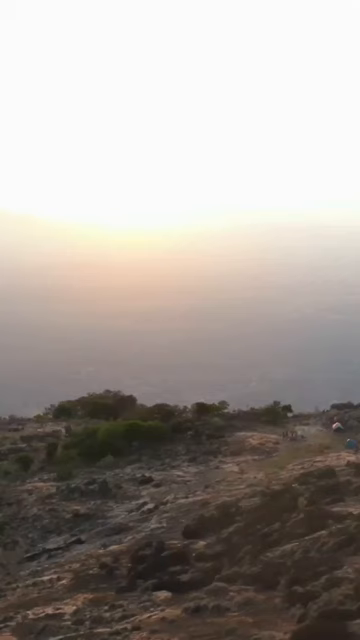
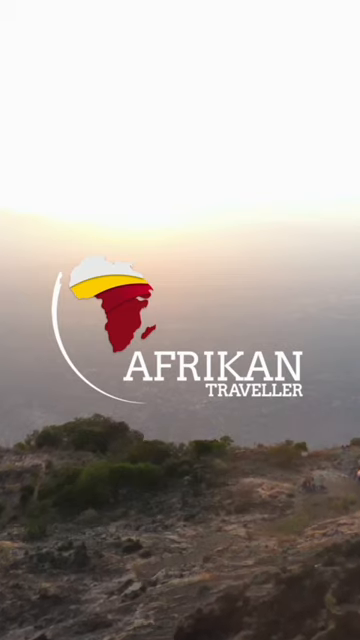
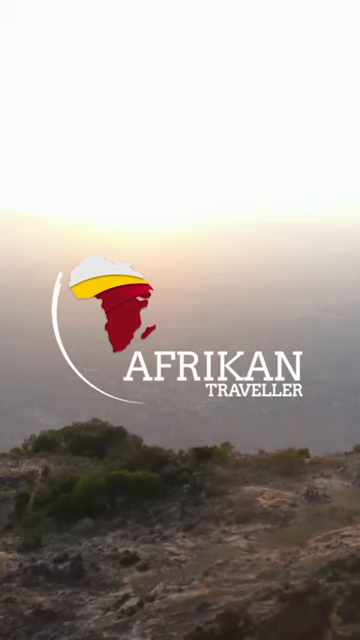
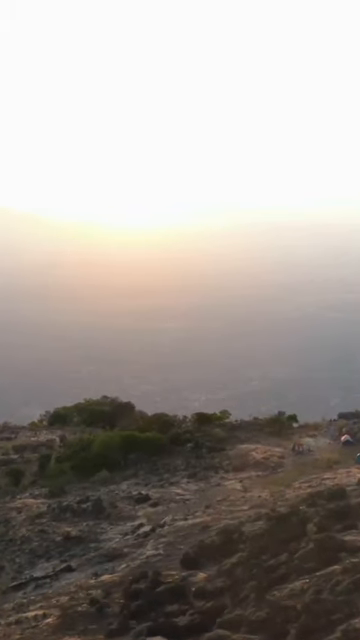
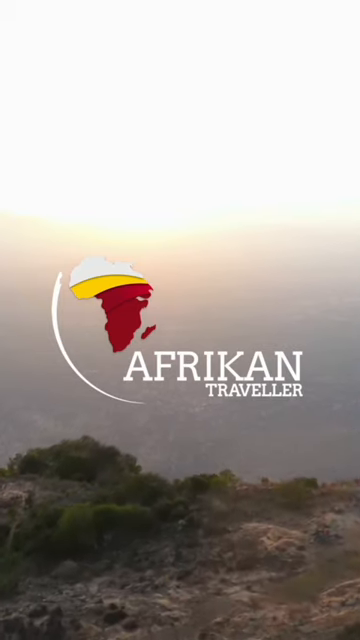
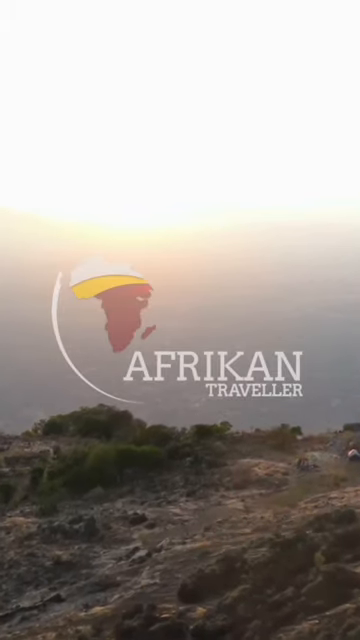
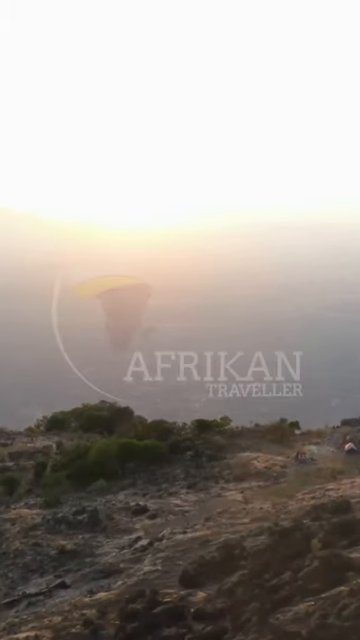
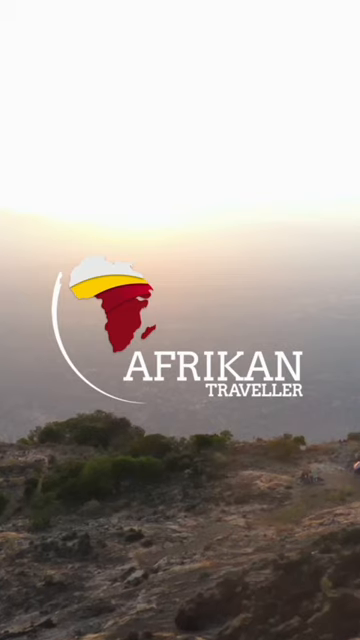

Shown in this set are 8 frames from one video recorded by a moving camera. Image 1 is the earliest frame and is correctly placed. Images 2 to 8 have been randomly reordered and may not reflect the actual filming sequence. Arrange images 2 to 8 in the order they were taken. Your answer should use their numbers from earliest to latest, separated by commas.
4, 7, 6, 8, 2, 3, 5
